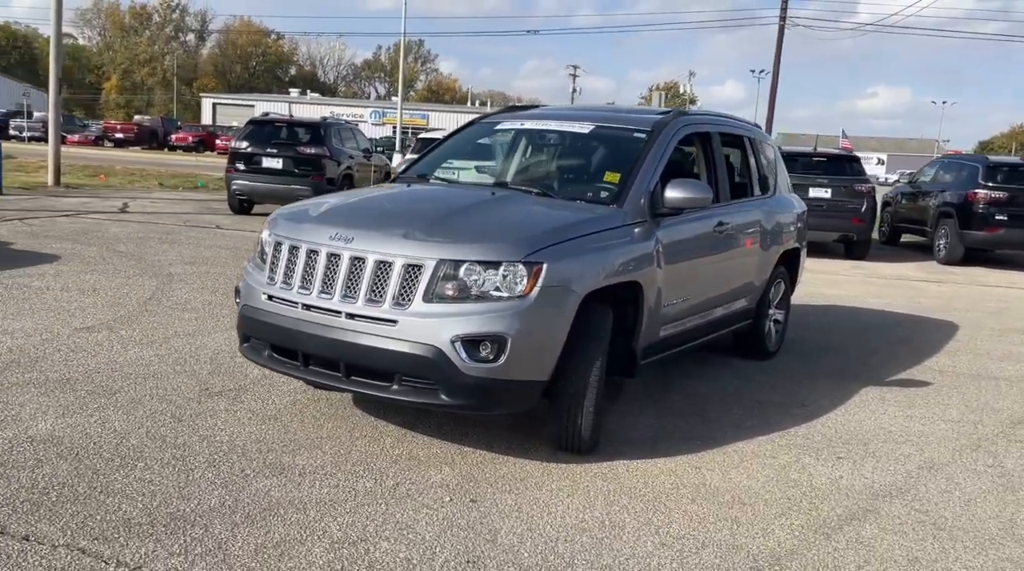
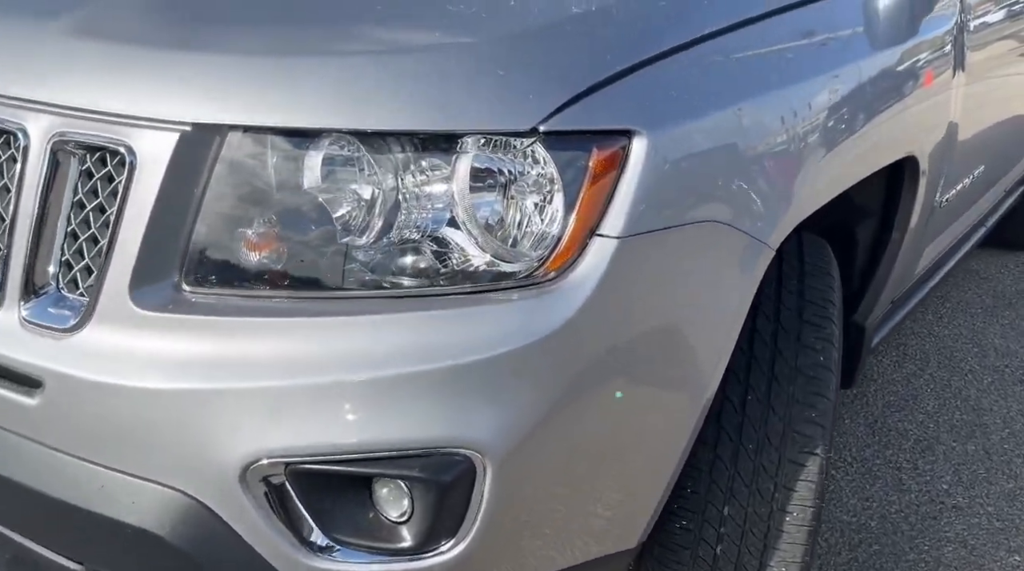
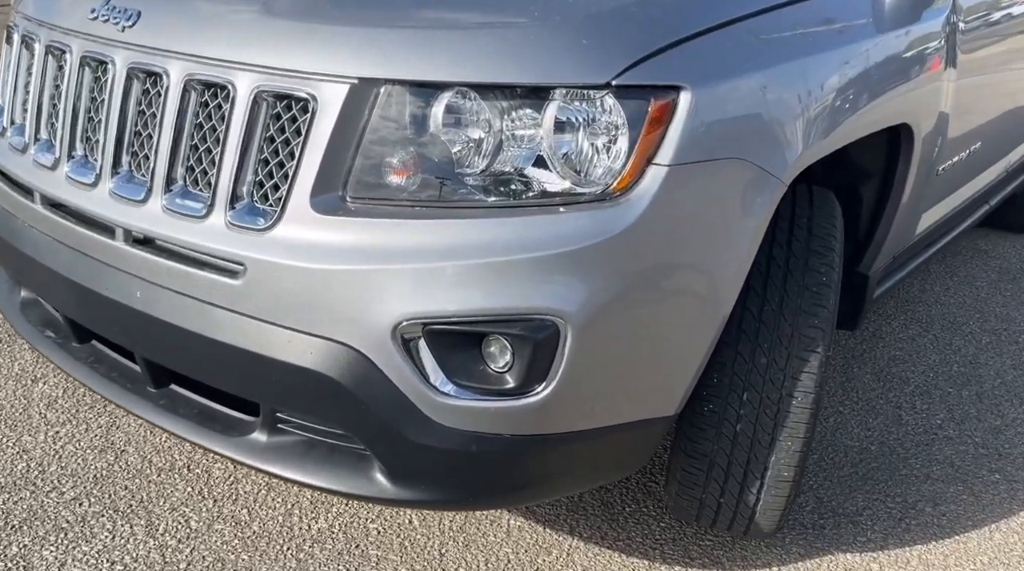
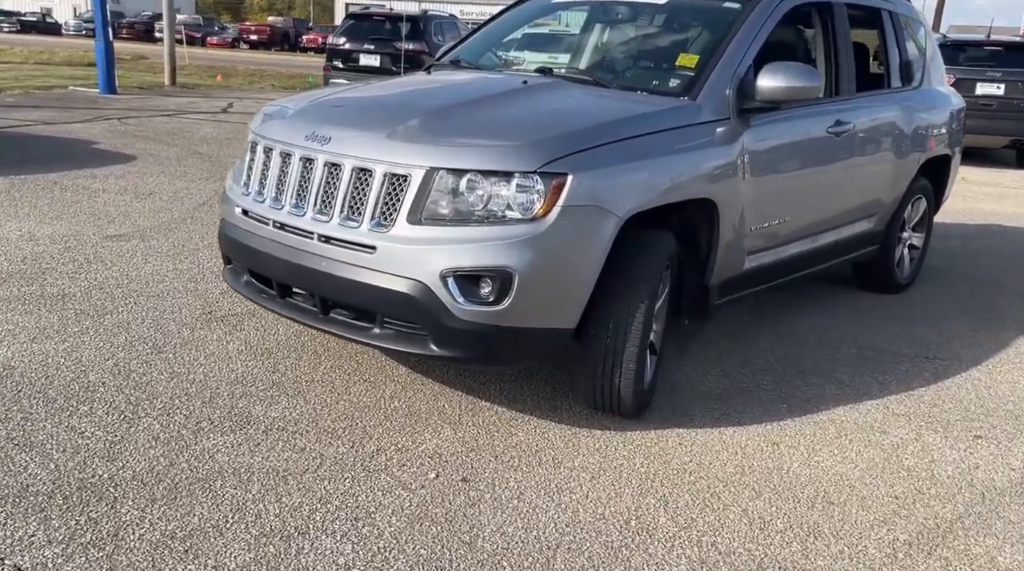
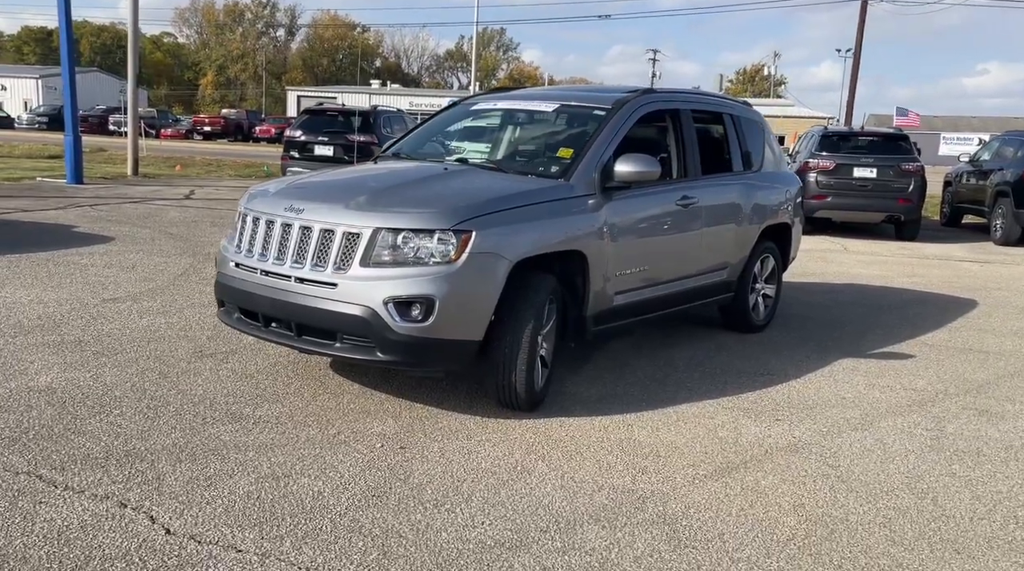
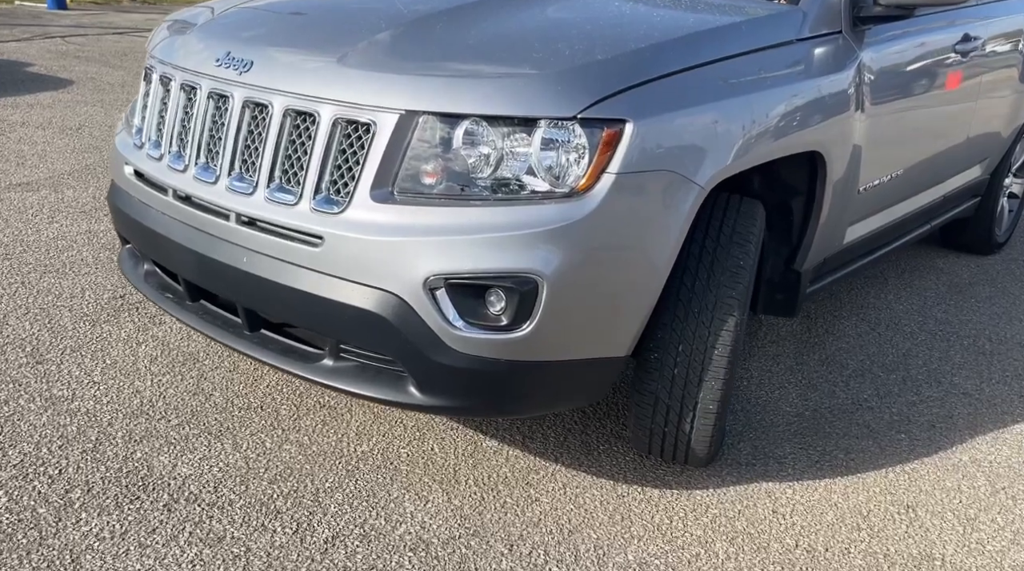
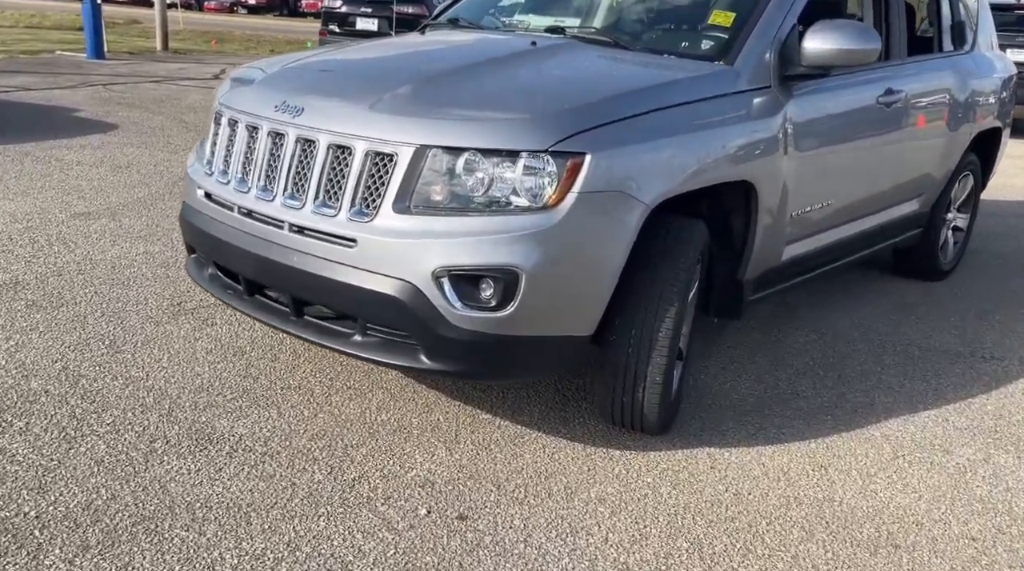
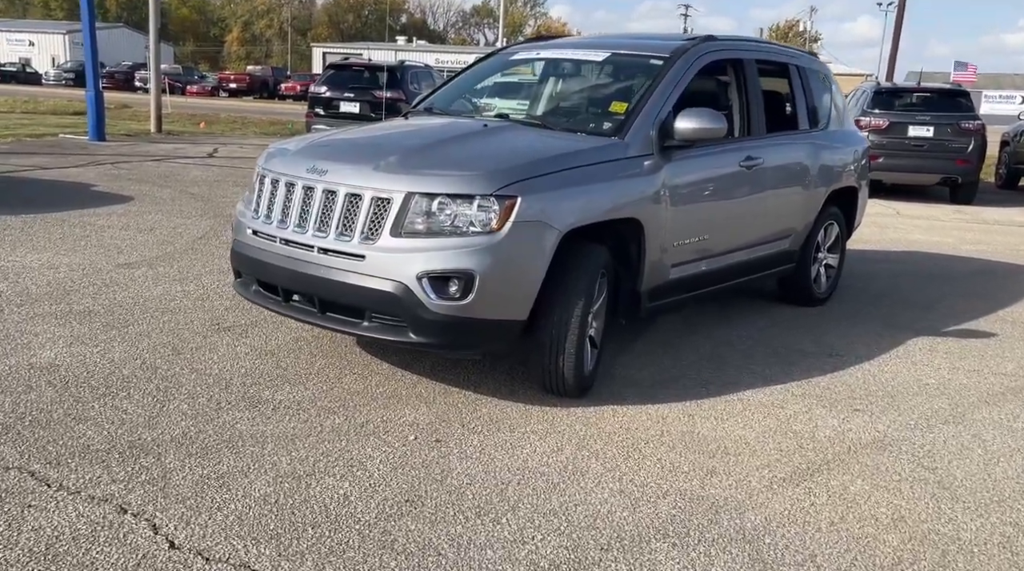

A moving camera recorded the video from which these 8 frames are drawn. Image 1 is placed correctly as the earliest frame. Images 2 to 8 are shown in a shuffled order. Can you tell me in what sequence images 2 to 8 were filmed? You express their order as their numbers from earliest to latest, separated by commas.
5, 8, 4, 7, 6, 3, 2
